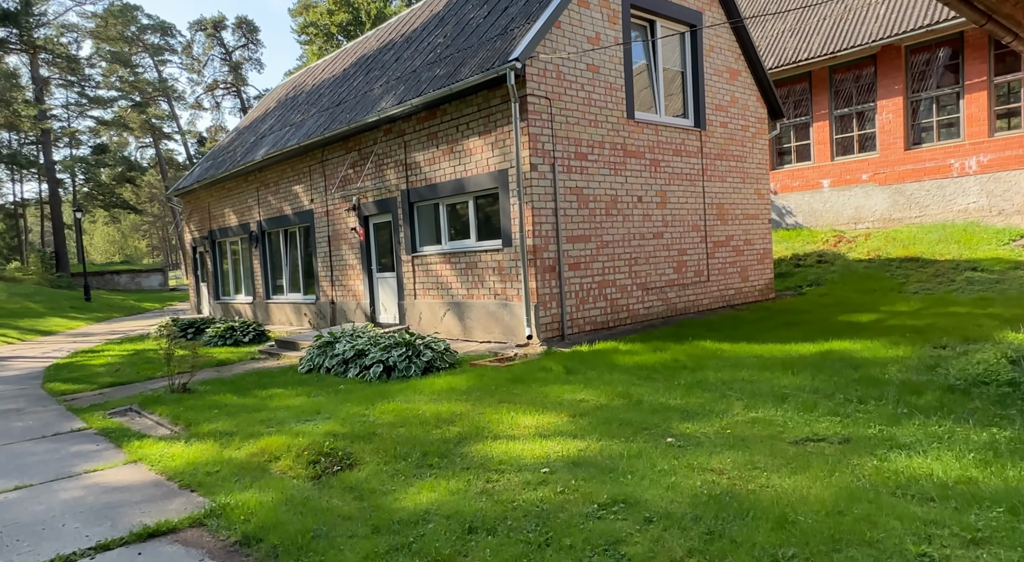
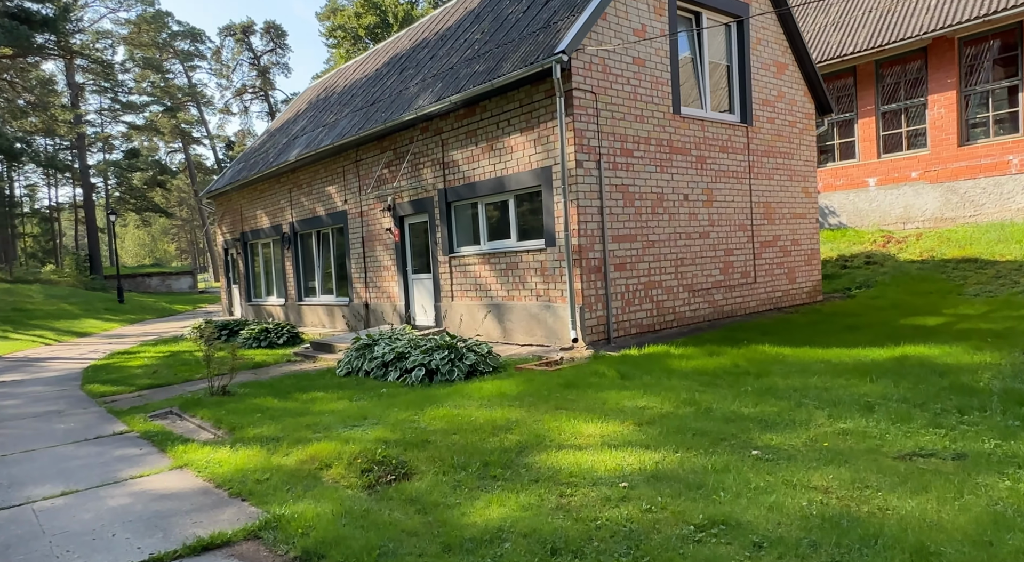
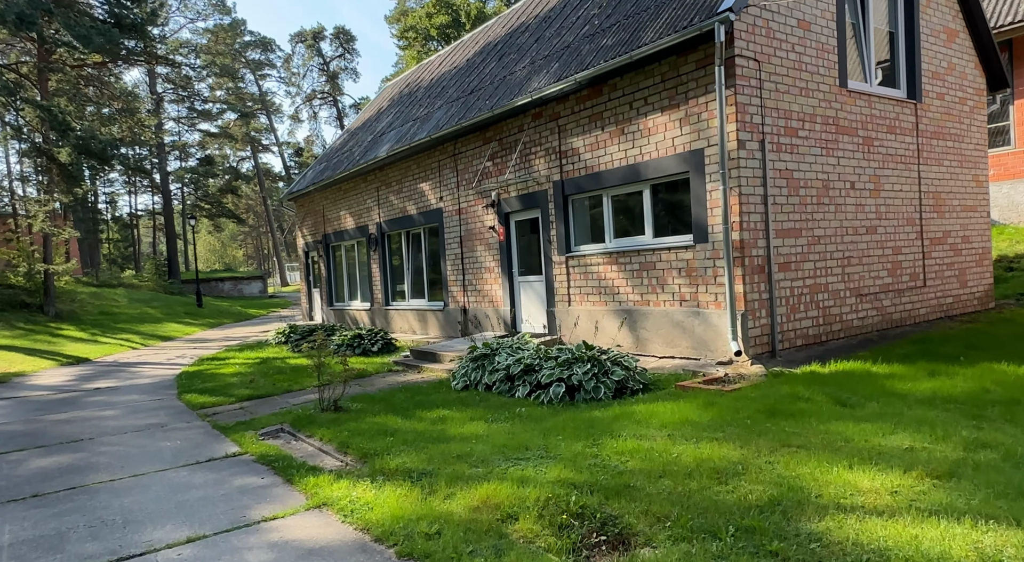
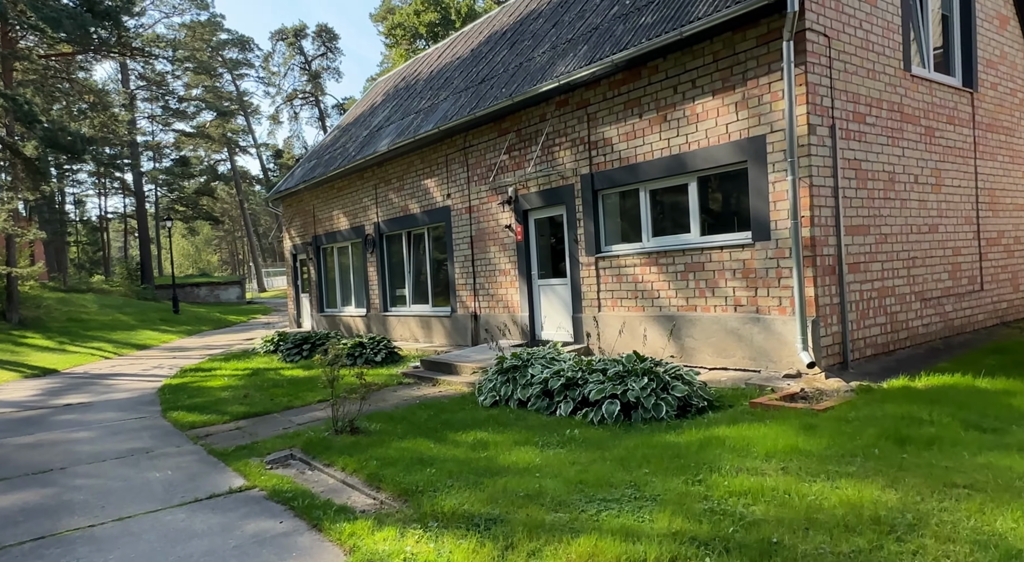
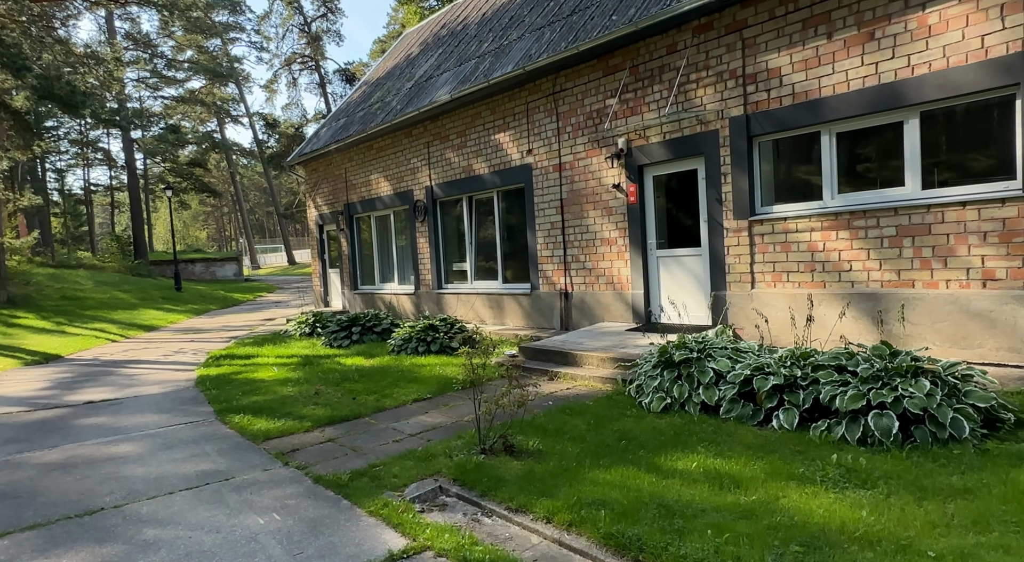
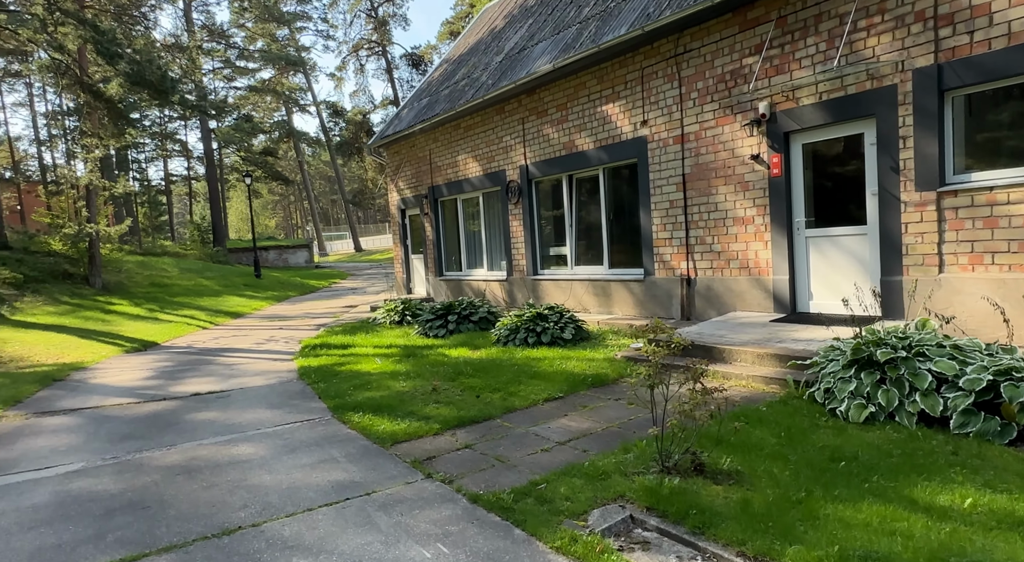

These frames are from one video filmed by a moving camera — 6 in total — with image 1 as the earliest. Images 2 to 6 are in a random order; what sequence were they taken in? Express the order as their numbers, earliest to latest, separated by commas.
2, 3, 4, 5, 6
